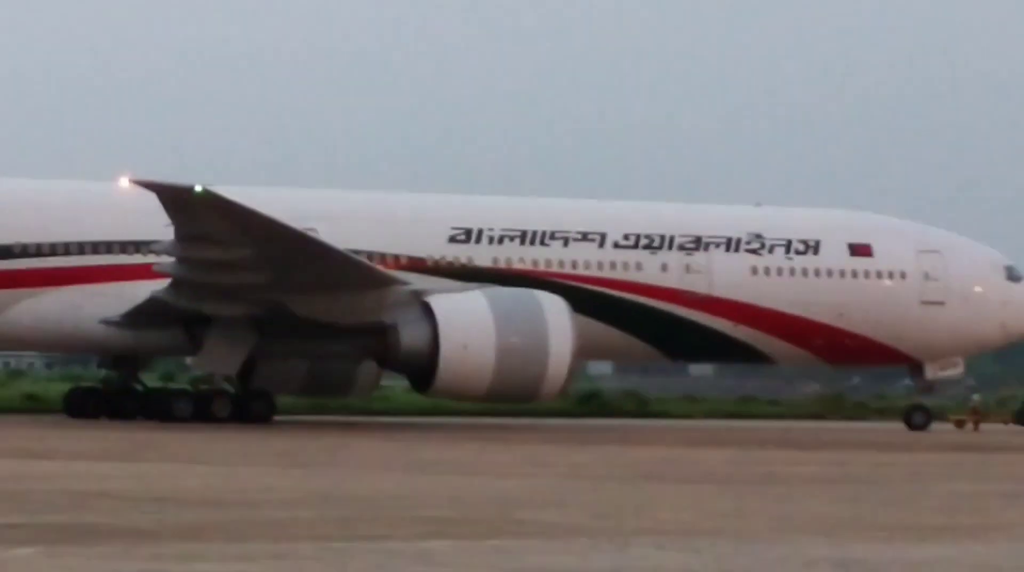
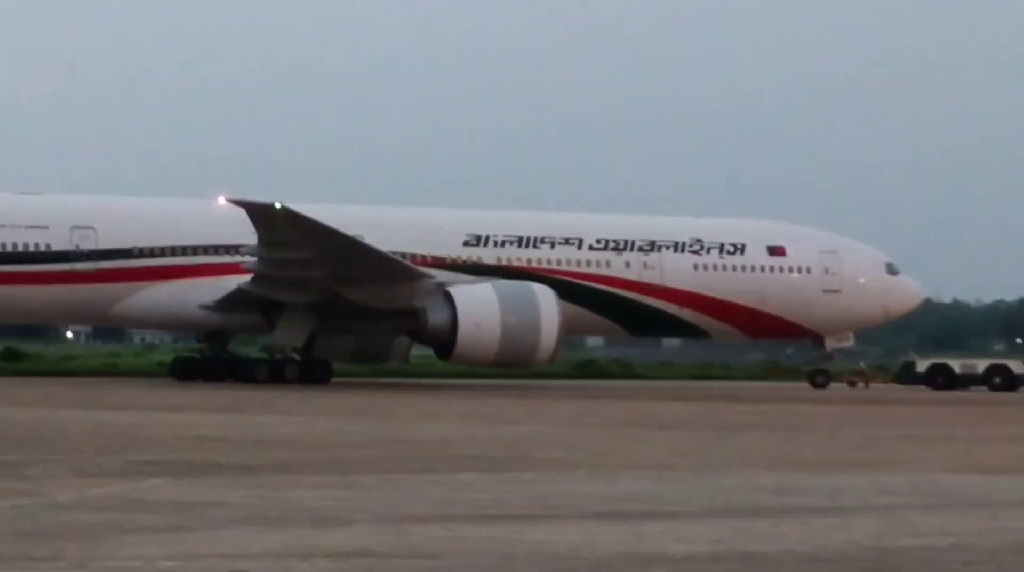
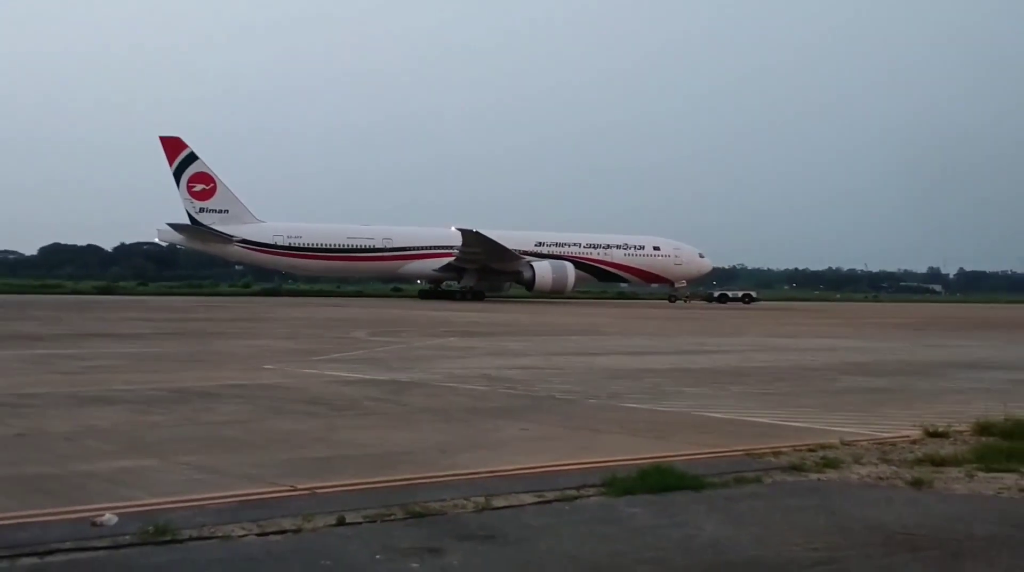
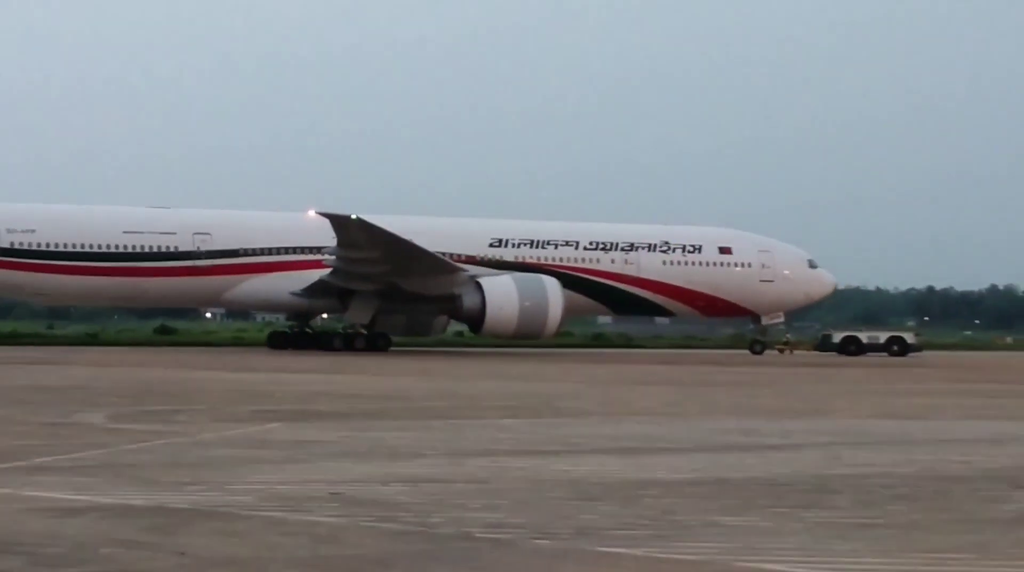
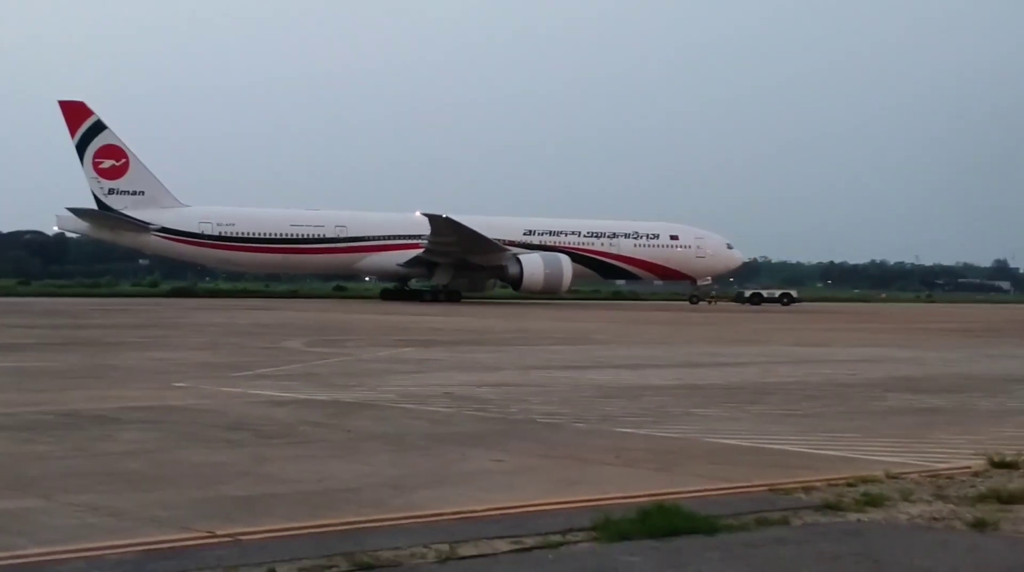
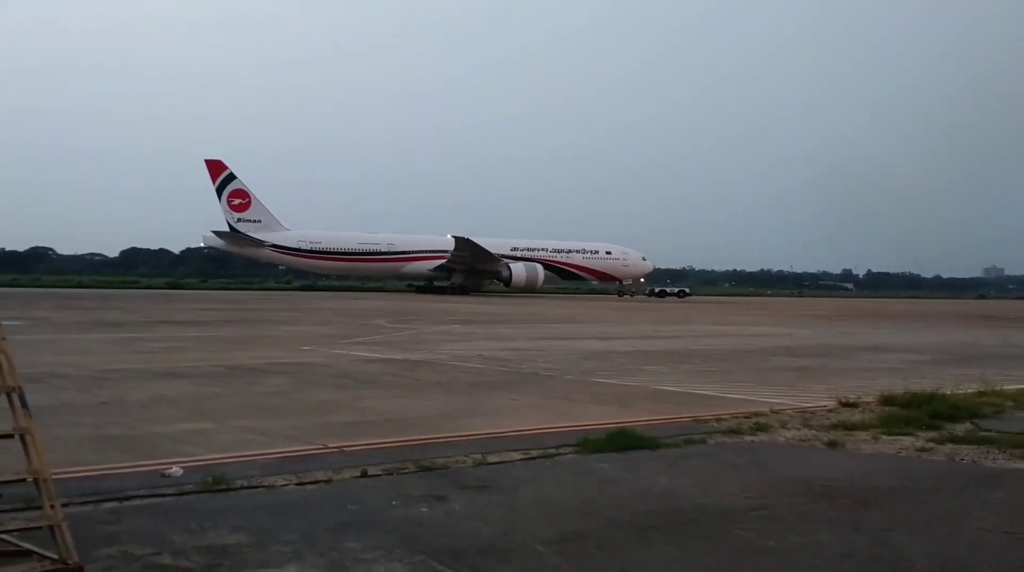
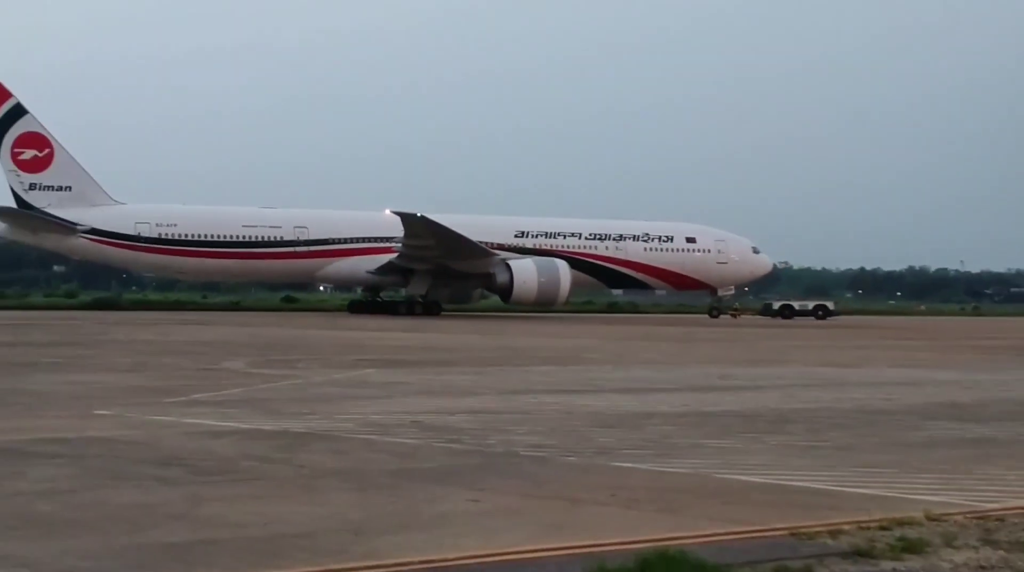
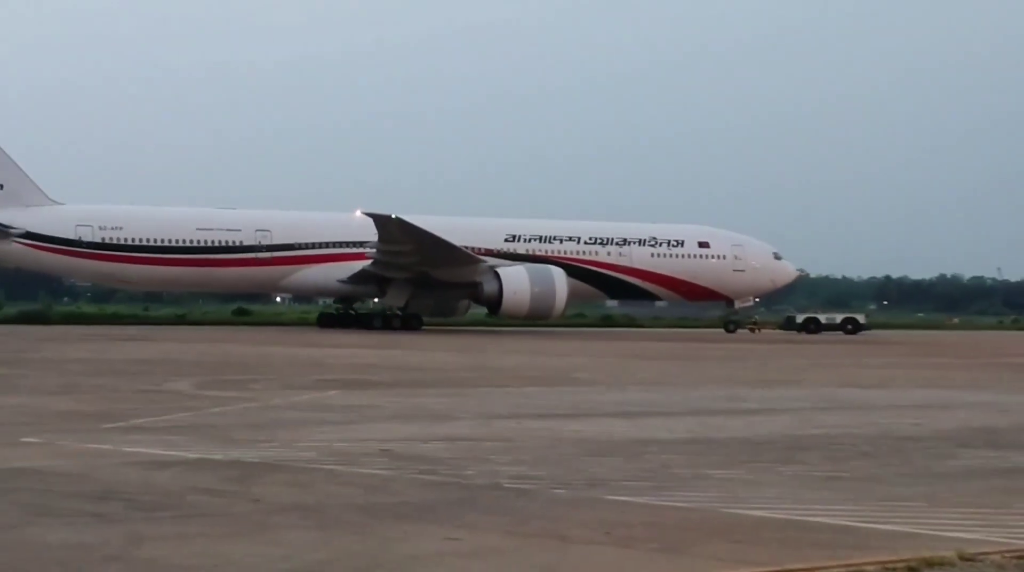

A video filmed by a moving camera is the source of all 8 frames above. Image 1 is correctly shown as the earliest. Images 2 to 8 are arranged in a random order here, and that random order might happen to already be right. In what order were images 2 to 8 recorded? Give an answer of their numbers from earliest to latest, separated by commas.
2, 4, 8, 7, 5, 3, 6
